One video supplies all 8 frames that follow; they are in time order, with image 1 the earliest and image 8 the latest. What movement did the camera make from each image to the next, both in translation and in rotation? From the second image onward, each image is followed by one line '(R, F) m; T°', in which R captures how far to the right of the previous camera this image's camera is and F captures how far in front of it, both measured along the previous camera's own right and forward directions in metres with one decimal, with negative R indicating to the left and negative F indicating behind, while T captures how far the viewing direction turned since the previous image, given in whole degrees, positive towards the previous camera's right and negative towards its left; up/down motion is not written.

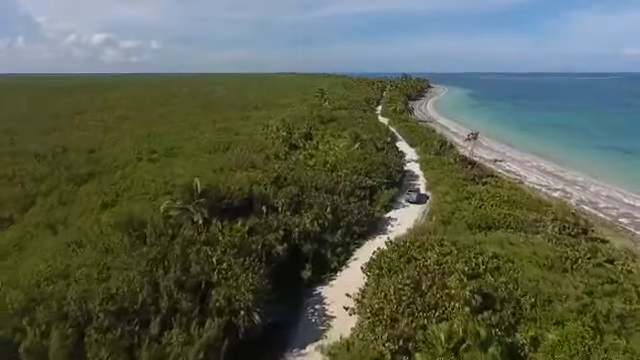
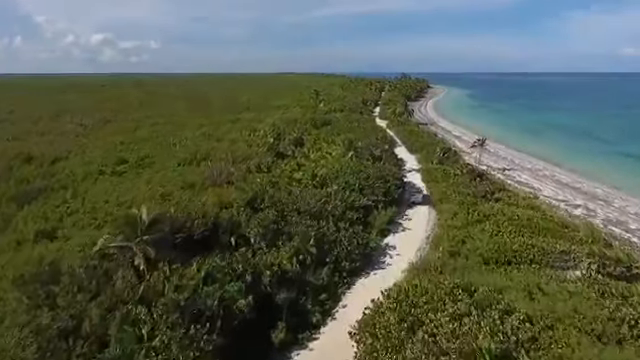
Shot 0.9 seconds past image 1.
(+0.6, +5.6) m; 0°
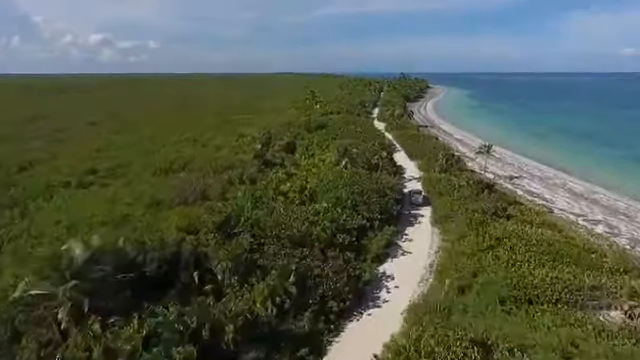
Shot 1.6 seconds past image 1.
(+0.5, +4.3) m; 0°
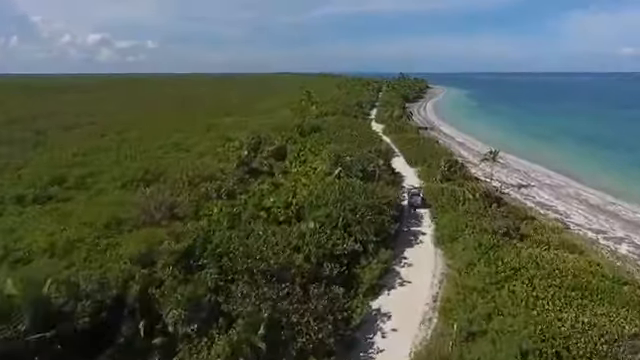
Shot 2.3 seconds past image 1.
(+0.5, +4.0) m; 0°
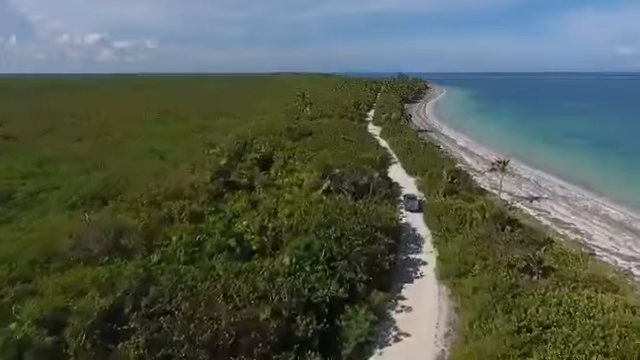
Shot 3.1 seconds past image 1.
(+0.7, +5.0) m; 0°
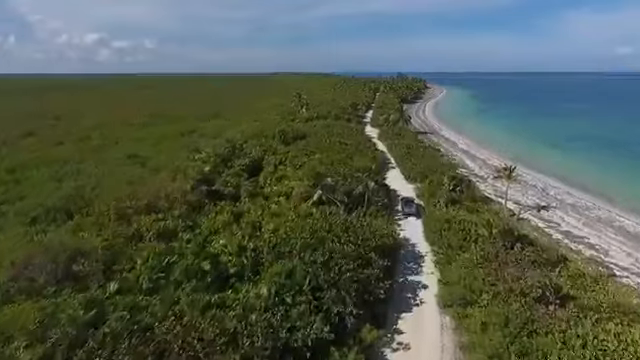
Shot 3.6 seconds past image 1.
(+0.4, +3.0) m; 0°
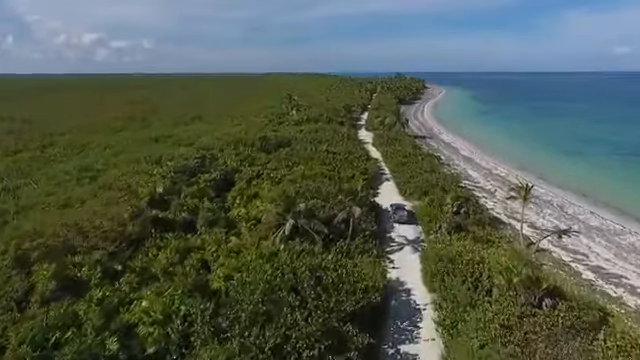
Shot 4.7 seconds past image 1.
(+1.0, +6.4) m; 0°
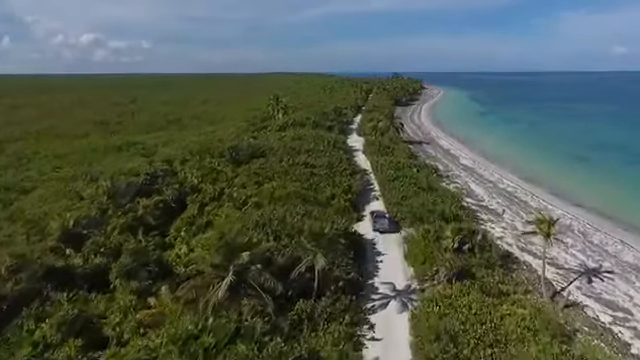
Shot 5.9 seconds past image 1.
(+1.3, +7.0) m; 0°
